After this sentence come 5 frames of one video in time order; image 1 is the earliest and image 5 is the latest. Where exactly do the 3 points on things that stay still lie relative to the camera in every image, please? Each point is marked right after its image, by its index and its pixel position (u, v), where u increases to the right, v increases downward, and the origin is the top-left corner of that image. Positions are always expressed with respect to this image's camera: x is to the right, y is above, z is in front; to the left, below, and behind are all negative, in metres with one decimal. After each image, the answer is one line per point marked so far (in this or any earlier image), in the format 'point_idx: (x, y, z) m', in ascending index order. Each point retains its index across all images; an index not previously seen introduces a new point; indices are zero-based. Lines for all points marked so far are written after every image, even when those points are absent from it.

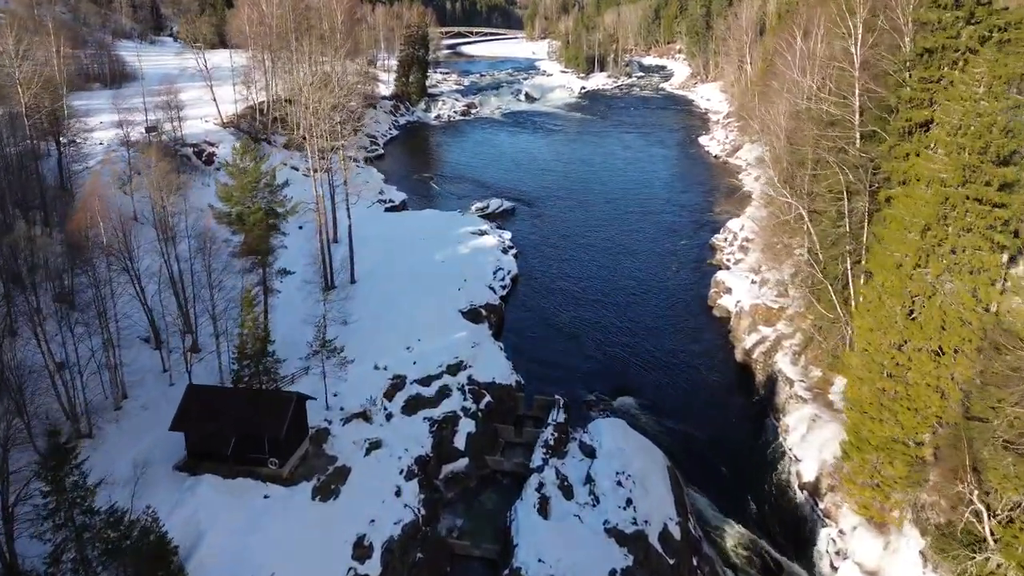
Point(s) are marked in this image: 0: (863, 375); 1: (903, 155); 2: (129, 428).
0: (+8.4, -2.1, +17.0) m
1: (+10.4, +3.5, +19.0) m
2: (-10.3, -3.8, +19.2) m
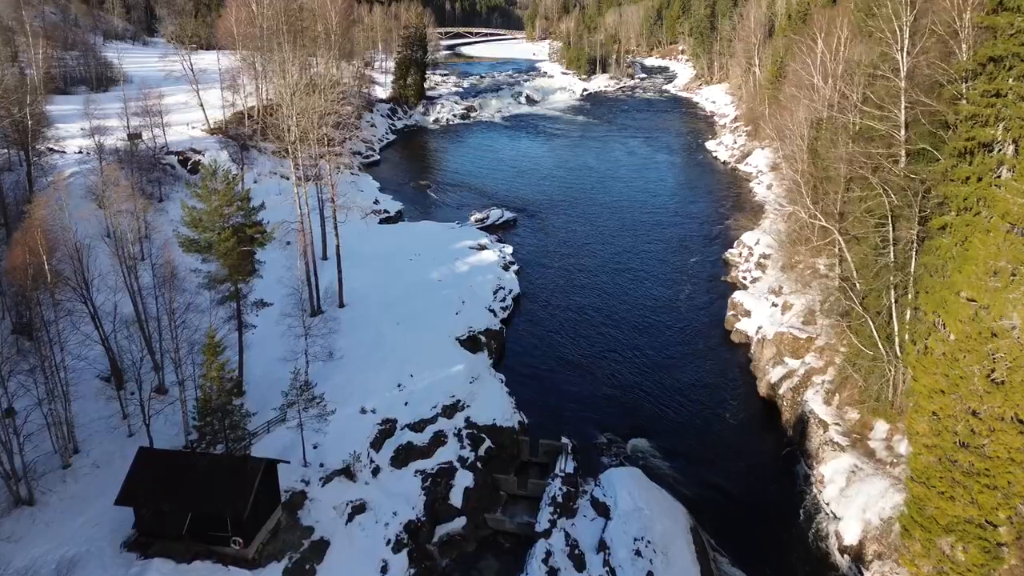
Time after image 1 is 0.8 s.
0: (+8.5, -3.1, +14.5) m
1: (+10.4, +2.5, +16.6) m
2: (-10.2, -4.8, +16.8) m
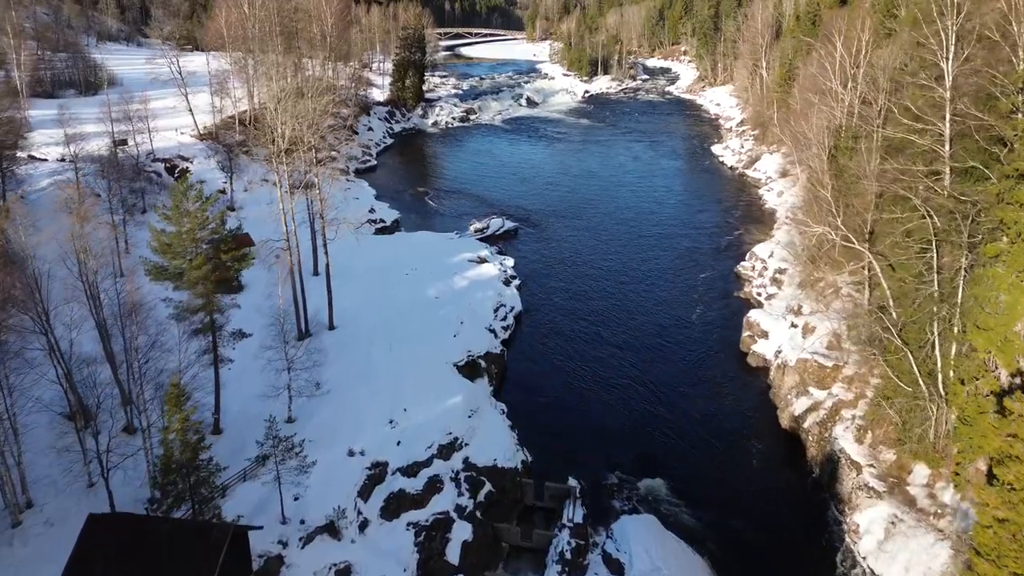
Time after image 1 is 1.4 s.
0: (+8.6, -3.9, +12.6) m
1: (+10.5, +1.7, +14.7) m
2: (-10.2, -5.6, +14.9) m
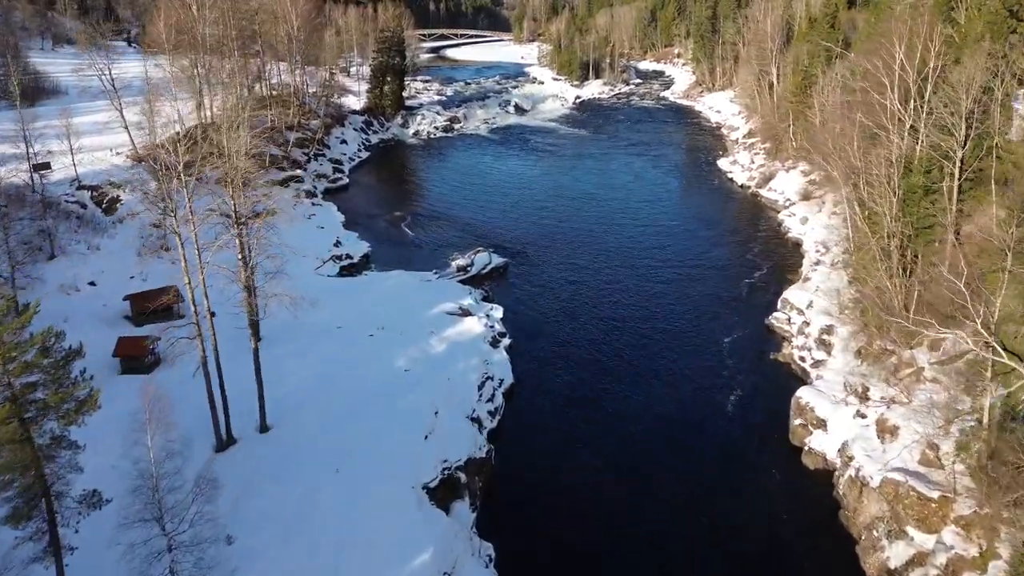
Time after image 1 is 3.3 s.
0: (+8.5, -6.4, +6.4) m
1: (+10.4, -0.8, +8.5) m
2: (-10.2, -8.2, +8.3) m
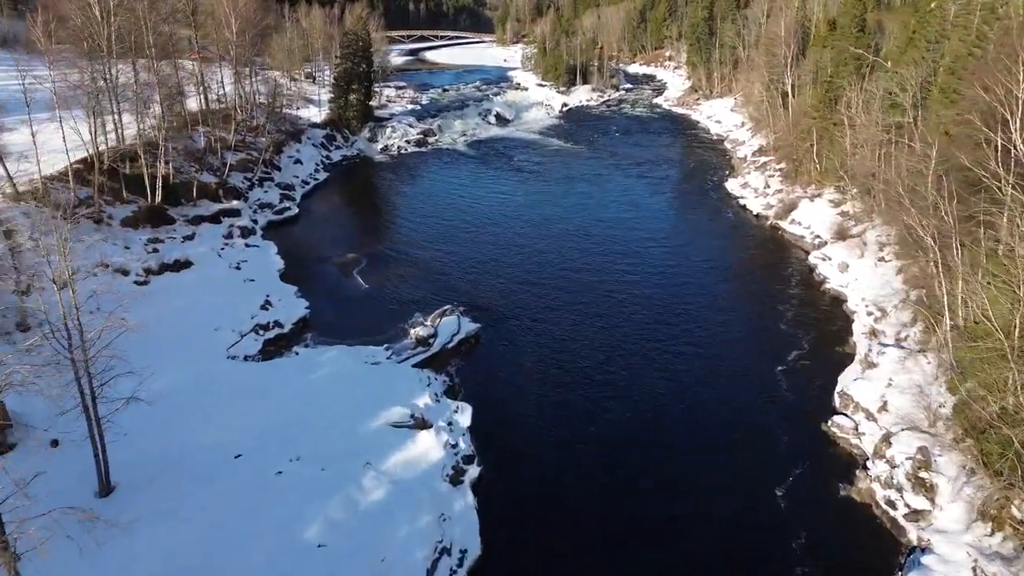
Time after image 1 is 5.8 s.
0: (+8.1, -9.6, -1.8) m
1: (+9.9, -4.0, +0.3) m
2: (-10.7, -11.5, -0.2) m
